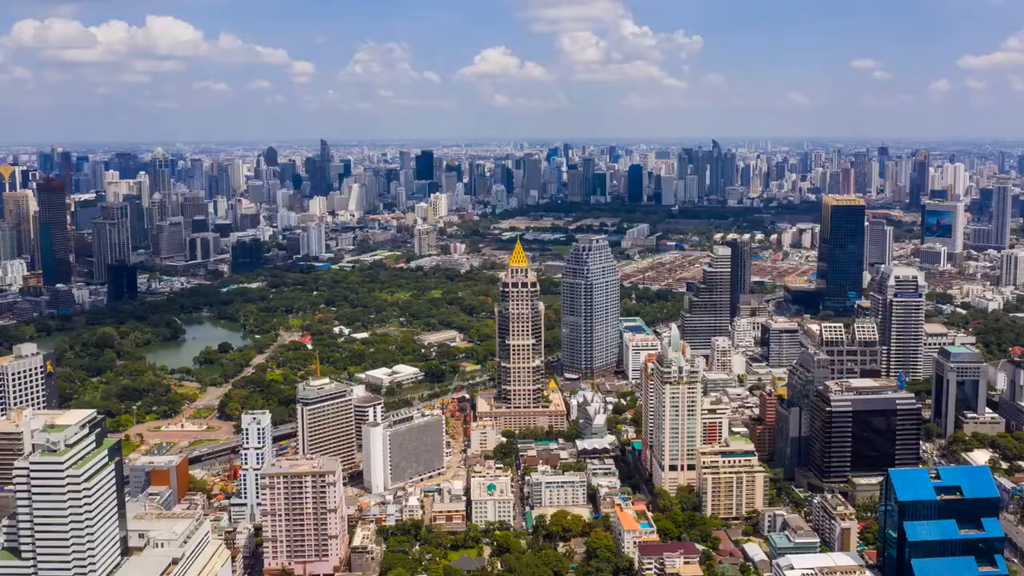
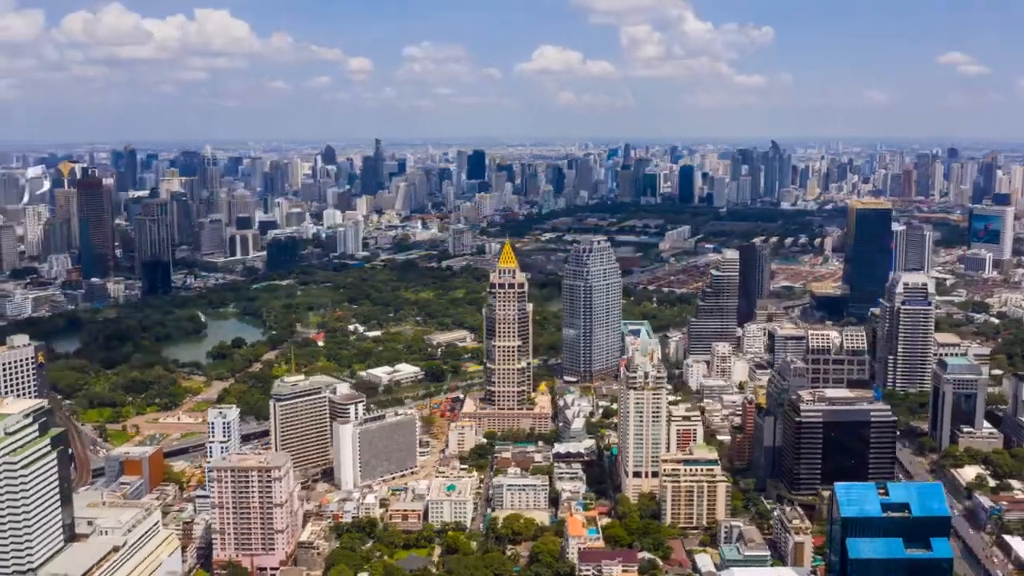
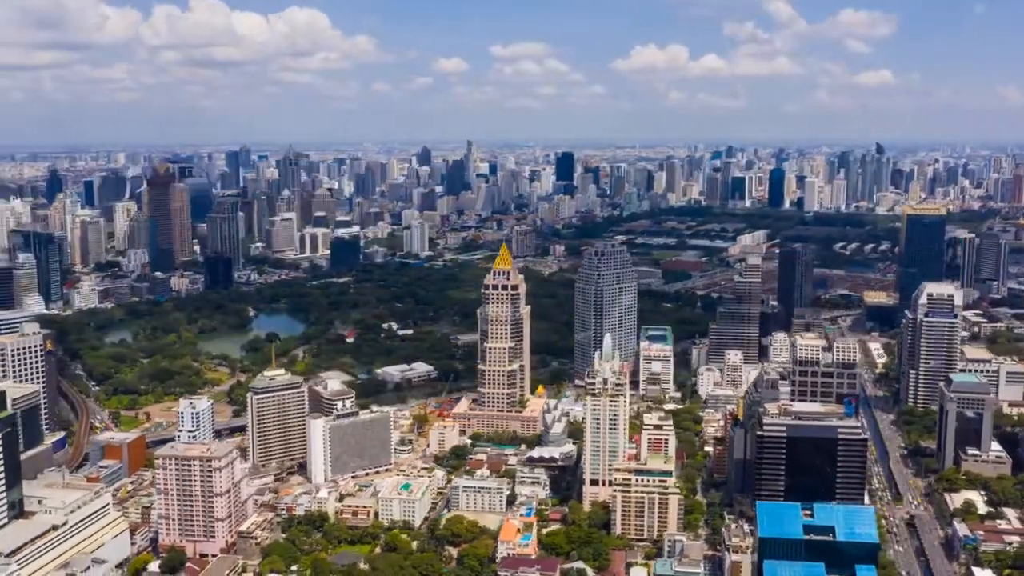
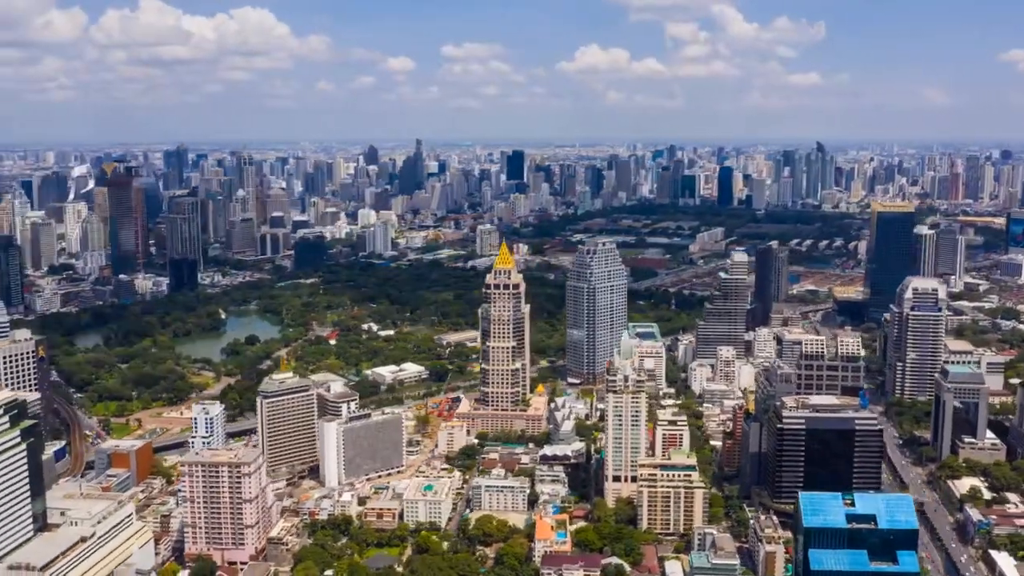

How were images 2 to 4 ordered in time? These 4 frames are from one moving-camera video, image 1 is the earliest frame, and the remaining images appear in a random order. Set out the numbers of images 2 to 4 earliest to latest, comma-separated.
2, 4, 3
